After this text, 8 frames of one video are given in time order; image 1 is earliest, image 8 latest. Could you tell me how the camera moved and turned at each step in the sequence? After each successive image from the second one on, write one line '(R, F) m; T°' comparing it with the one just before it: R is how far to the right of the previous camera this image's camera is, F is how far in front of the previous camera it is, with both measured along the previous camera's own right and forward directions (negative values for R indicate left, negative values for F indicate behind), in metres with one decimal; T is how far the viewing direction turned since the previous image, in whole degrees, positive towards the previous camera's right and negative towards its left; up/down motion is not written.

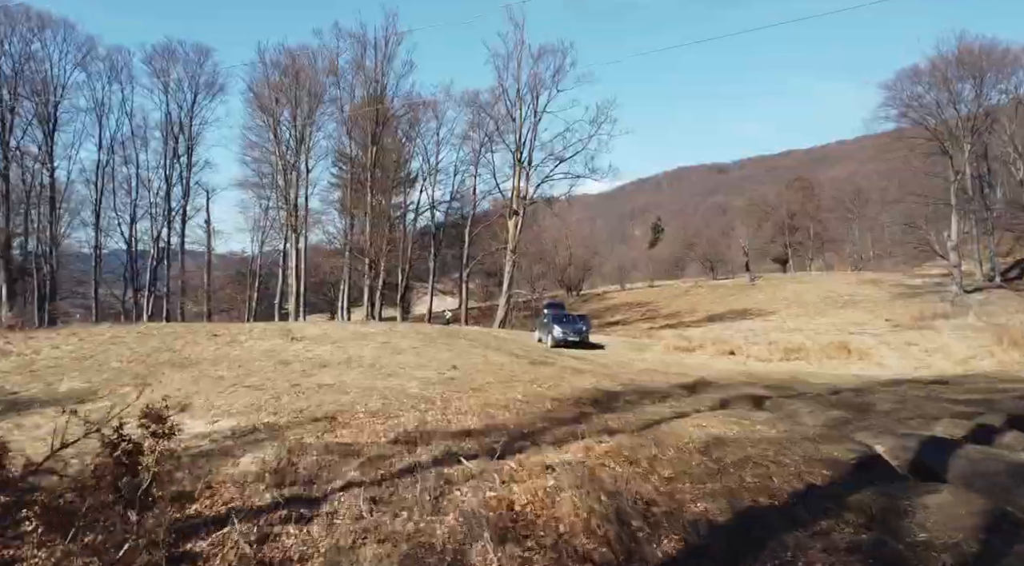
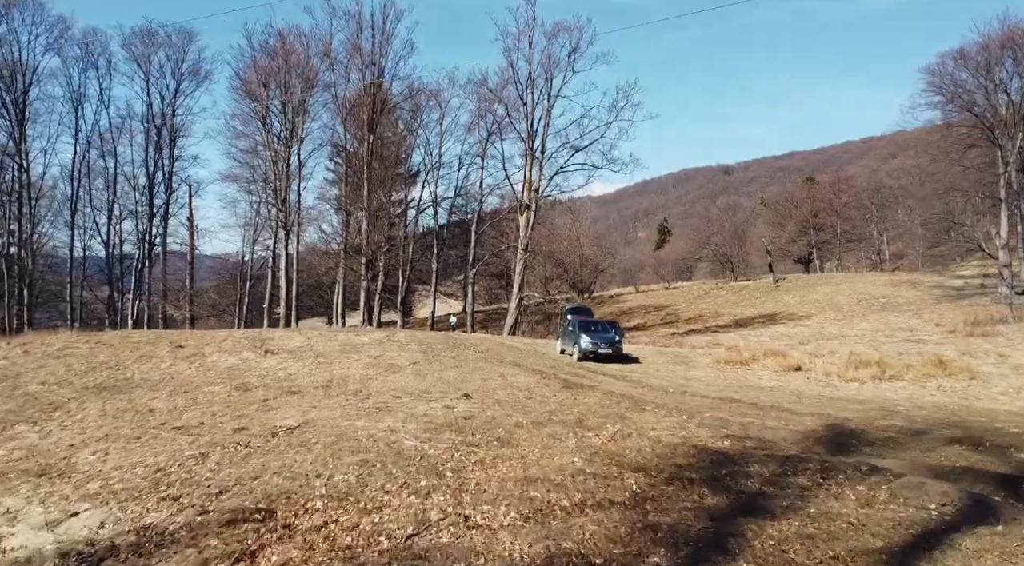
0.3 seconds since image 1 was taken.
(-0.4, +4.0) m; 0°
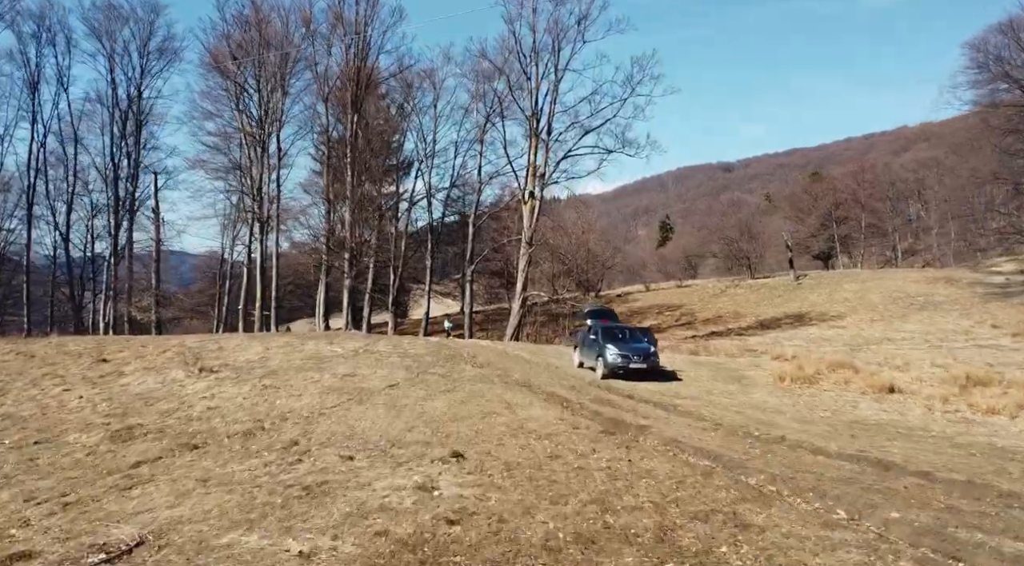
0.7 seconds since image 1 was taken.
(-0.2, +4.4) m; 0°
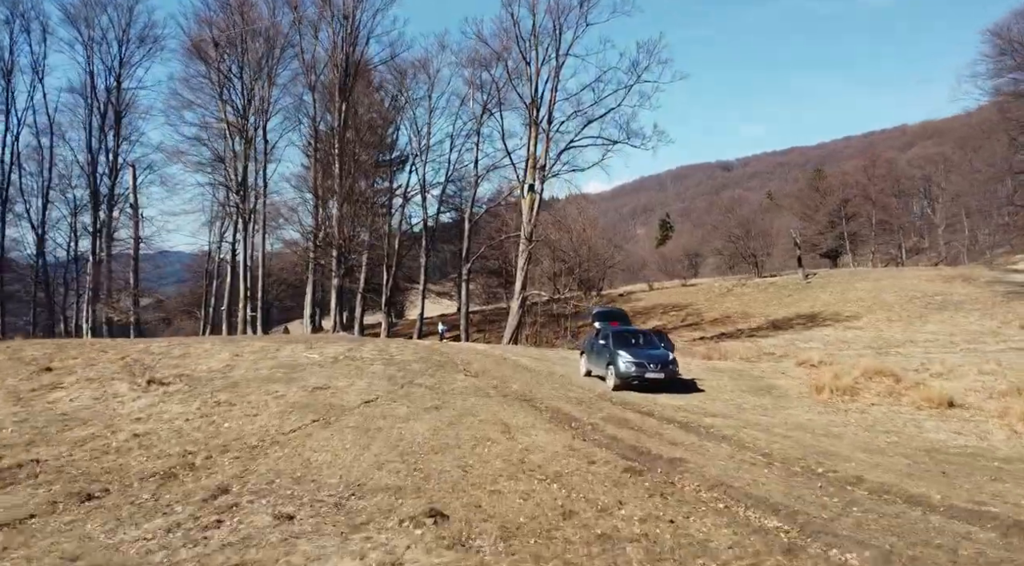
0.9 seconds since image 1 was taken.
(0.0, +2.1) m; 0°
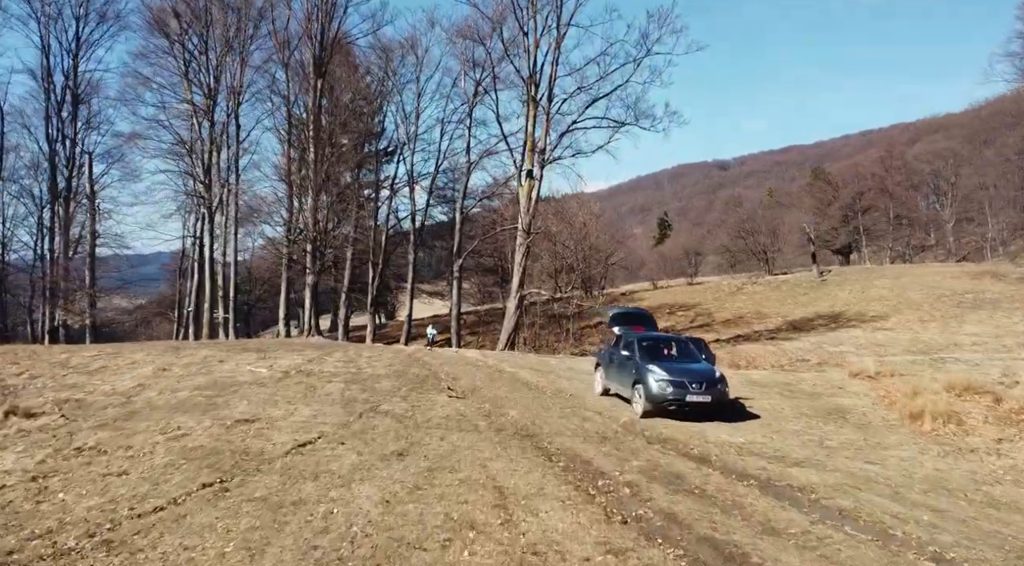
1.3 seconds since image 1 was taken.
(0.0, +3.5) m; 0°
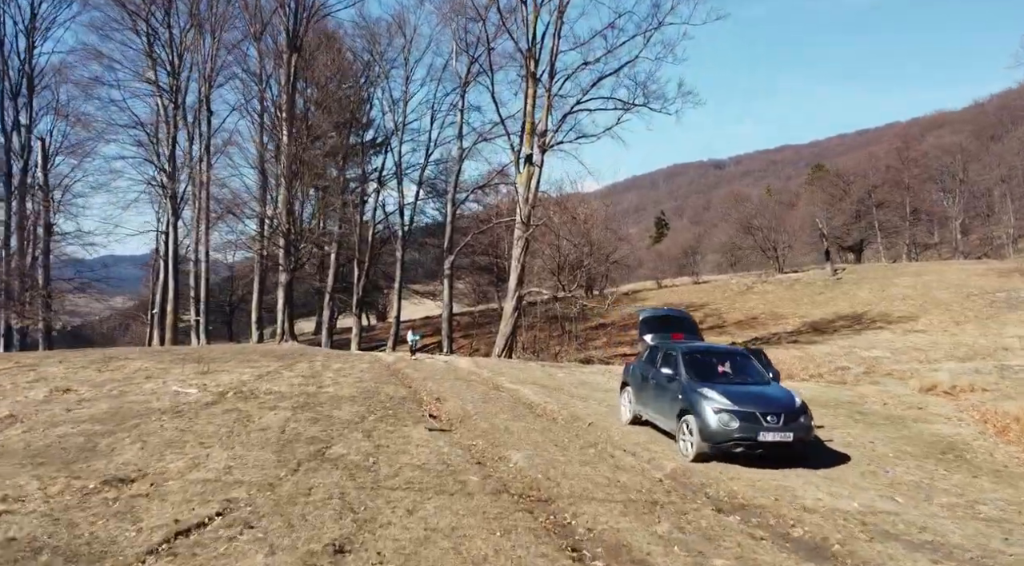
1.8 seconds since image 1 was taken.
(-0.1, +3.0) m; 0°
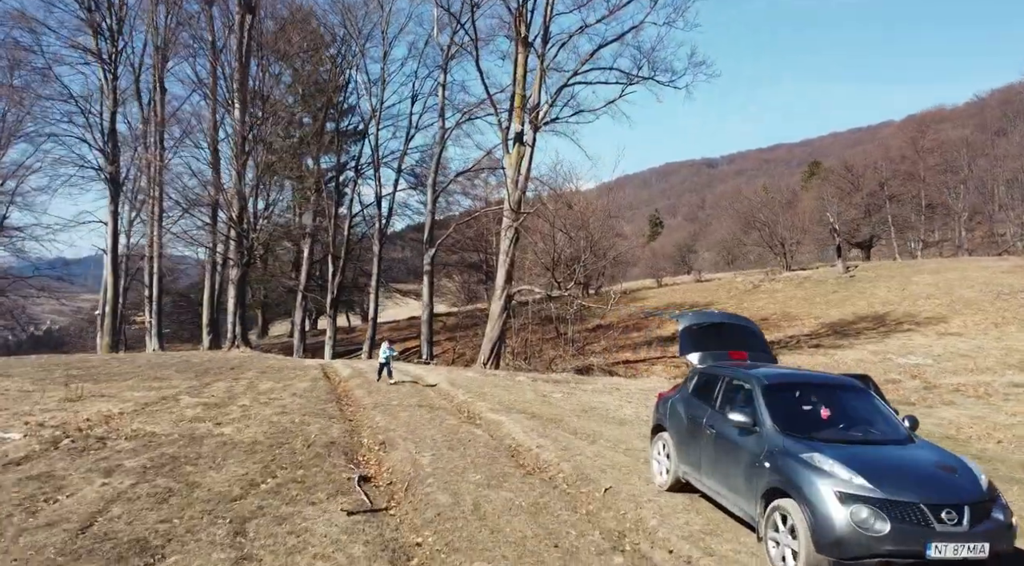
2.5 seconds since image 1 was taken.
(+0.1, +3.5) m; +1°
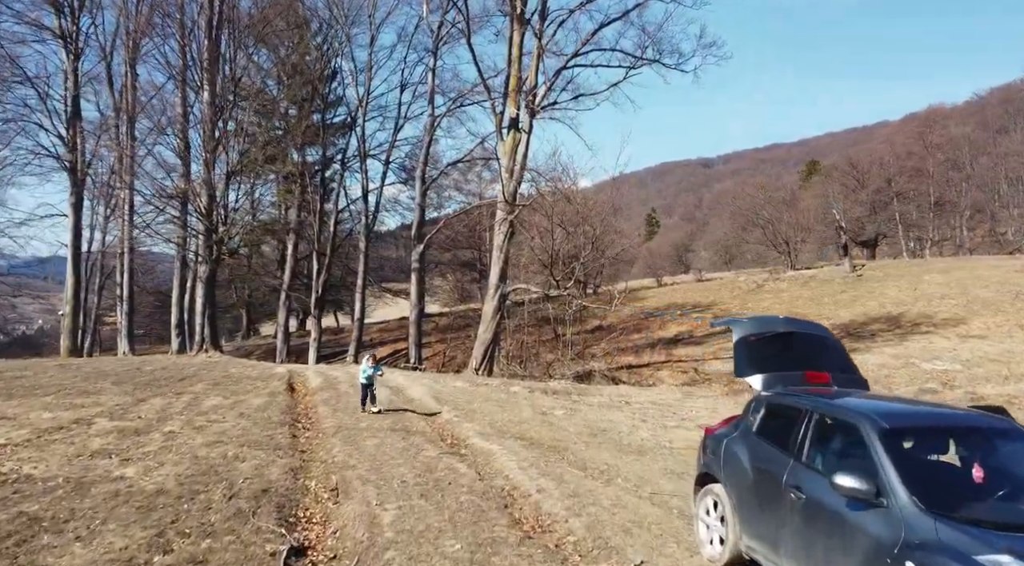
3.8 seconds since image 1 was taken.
(0.0, +1.8) m; 0°
